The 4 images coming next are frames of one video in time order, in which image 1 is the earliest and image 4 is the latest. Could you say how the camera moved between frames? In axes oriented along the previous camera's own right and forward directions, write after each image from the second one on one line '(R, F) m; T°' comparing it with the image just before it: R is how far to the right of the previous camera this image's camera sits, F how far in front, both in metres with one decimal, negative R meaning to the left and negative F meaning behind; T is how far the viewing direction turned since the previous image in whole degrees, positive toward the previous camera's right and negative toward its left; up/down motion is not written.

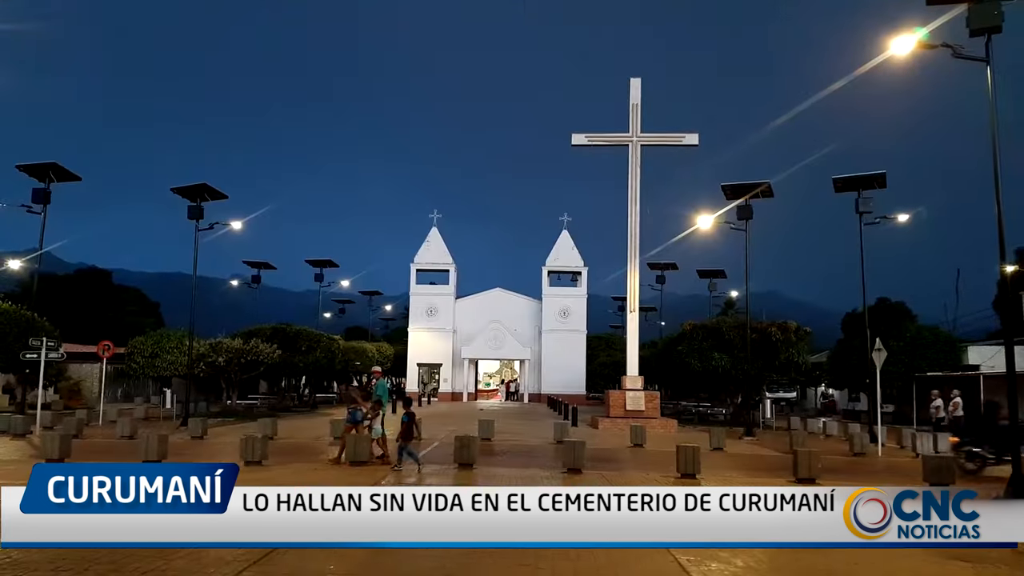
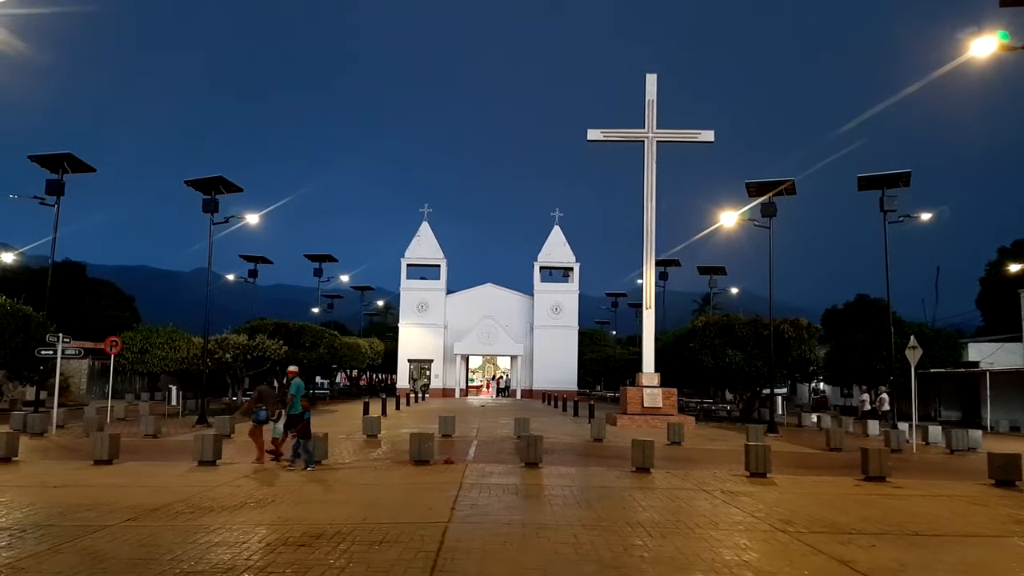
(+0.8, +0.1) m; 0°
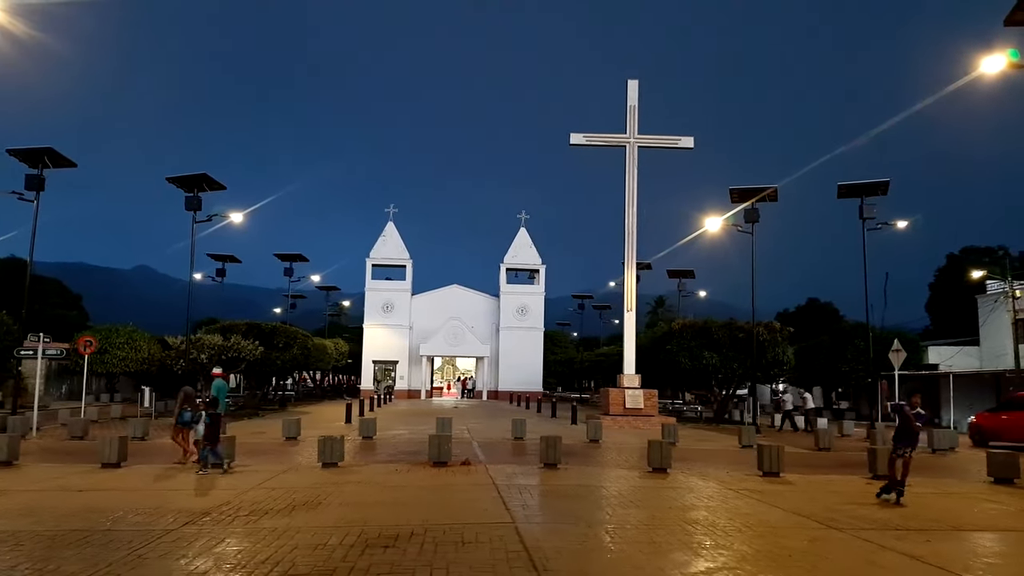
(-1.1, -0.1) m; +3°
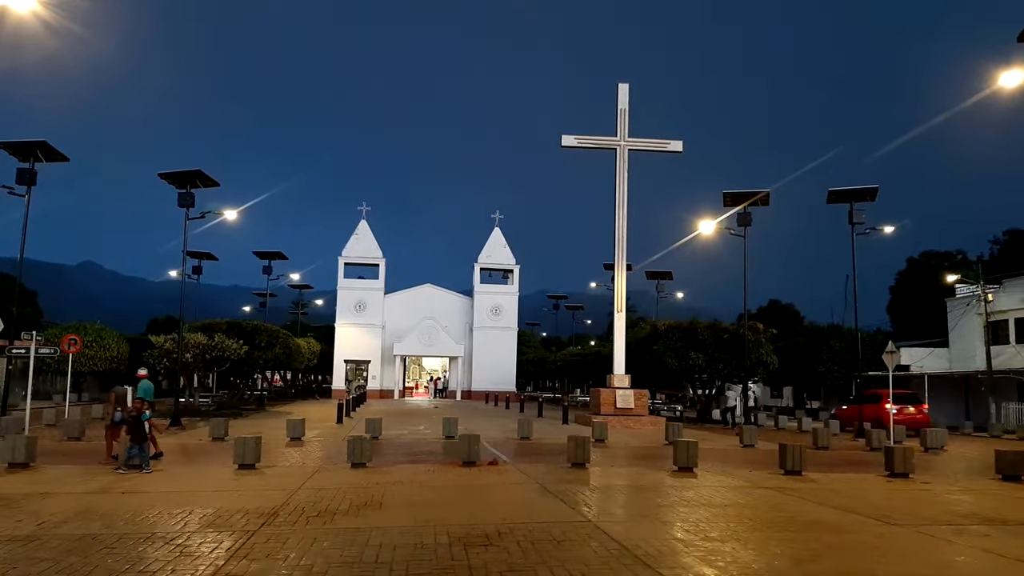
(-1.2, -0.1) m; +3°
